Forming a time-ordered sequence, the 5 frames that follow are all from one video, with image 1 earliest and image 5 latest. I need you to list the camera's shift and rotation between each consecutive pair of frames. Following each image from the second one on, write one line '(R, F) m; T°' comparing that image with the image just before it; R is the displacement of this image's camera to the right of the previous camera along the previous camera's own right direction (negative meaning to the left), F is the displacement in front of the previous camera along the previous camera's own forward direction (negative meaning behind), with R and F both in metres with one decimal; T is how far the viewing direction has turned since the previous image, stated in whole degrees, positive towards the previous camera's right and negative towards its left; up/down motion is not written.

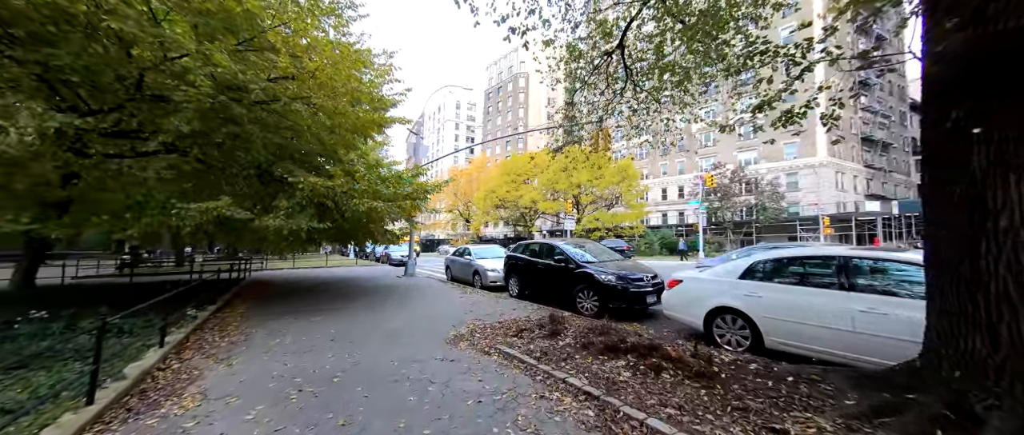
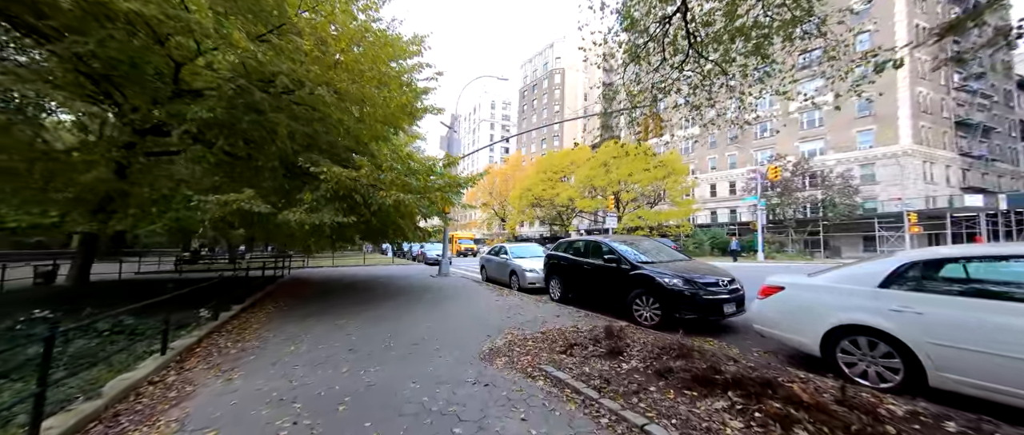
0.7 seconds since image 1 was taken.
(-0.1, +0.9) m; -6°
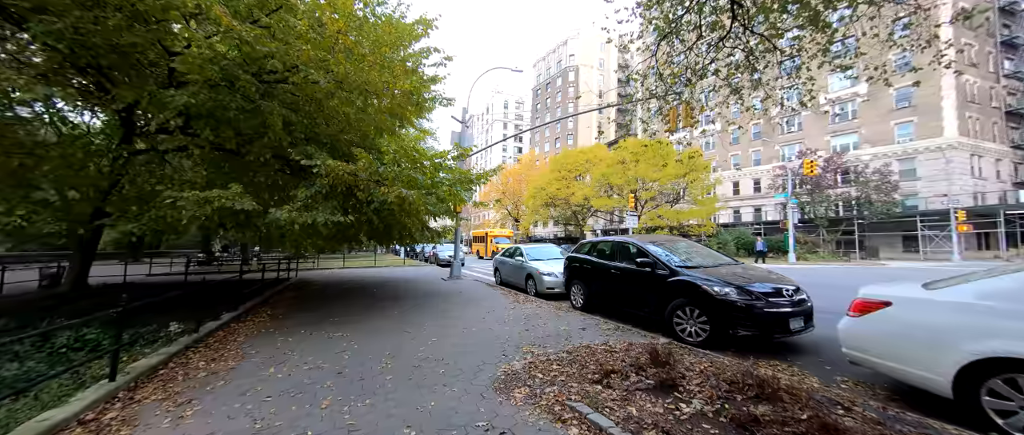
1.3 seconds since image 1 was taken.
(-0.1, +0.8) m; -2°
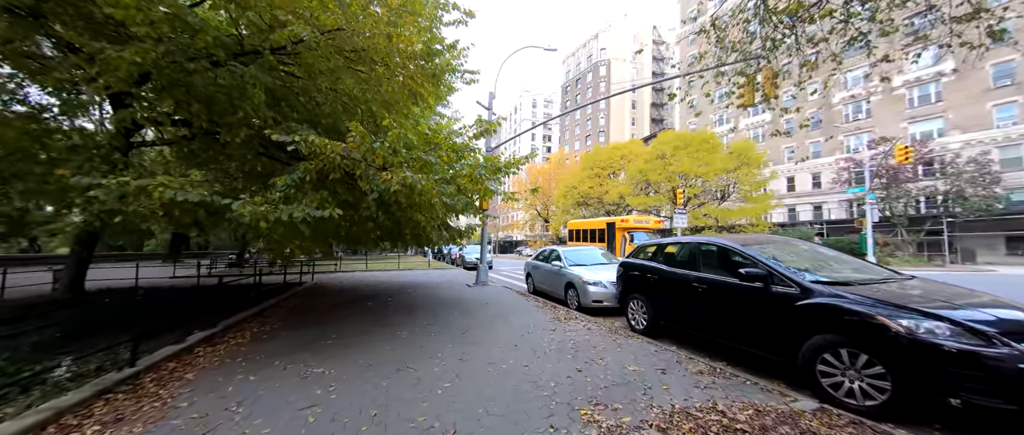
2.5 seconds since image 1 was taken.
(-0.2, +1.5) m; -5°
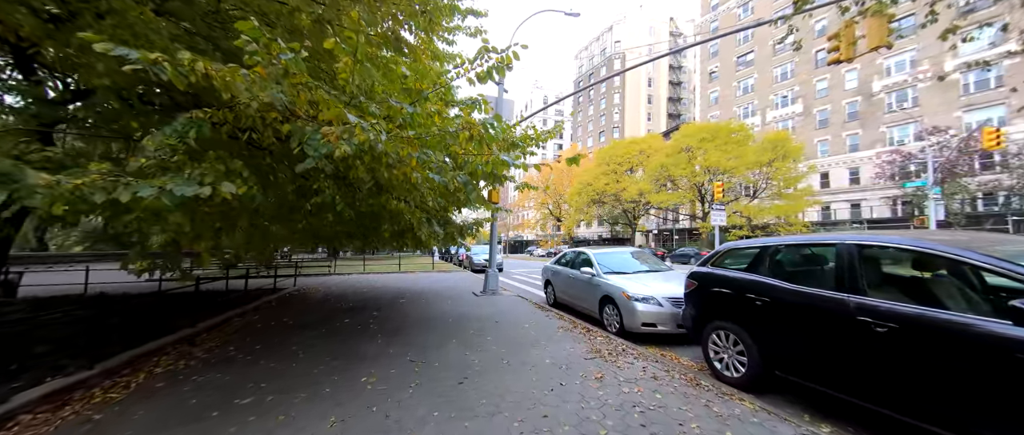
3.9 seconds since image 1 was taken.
(-0.1, +1.8) m; -2°
